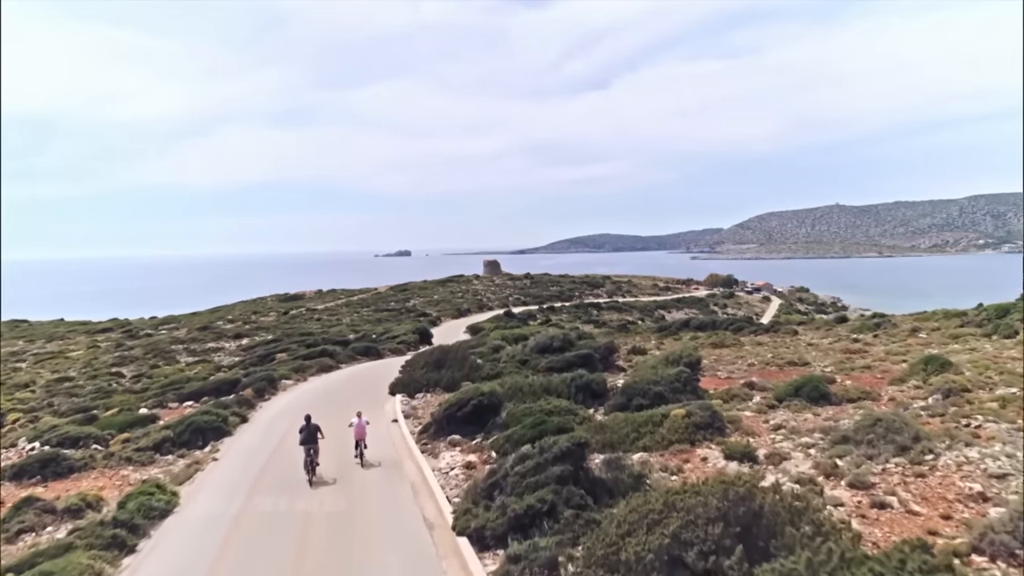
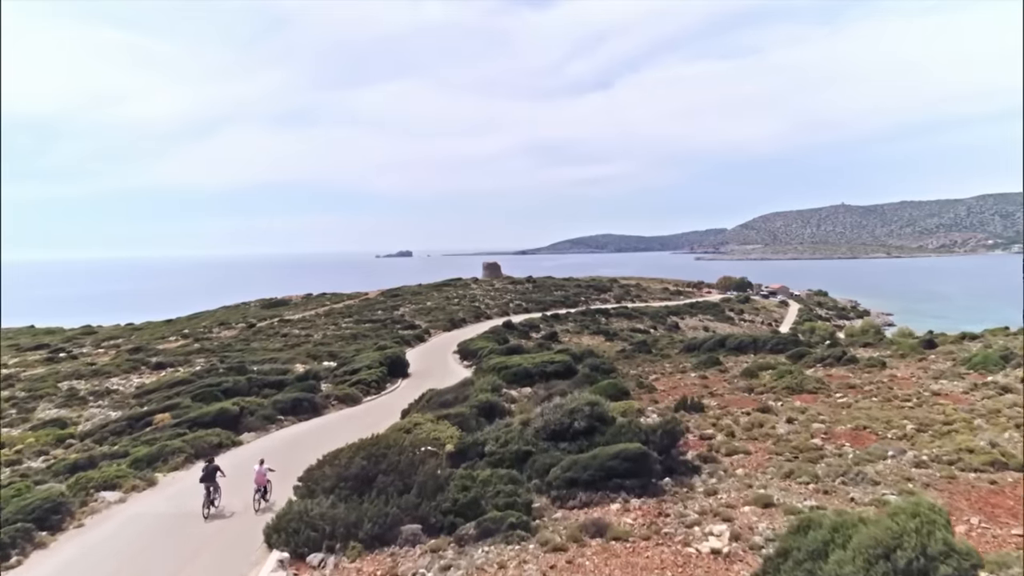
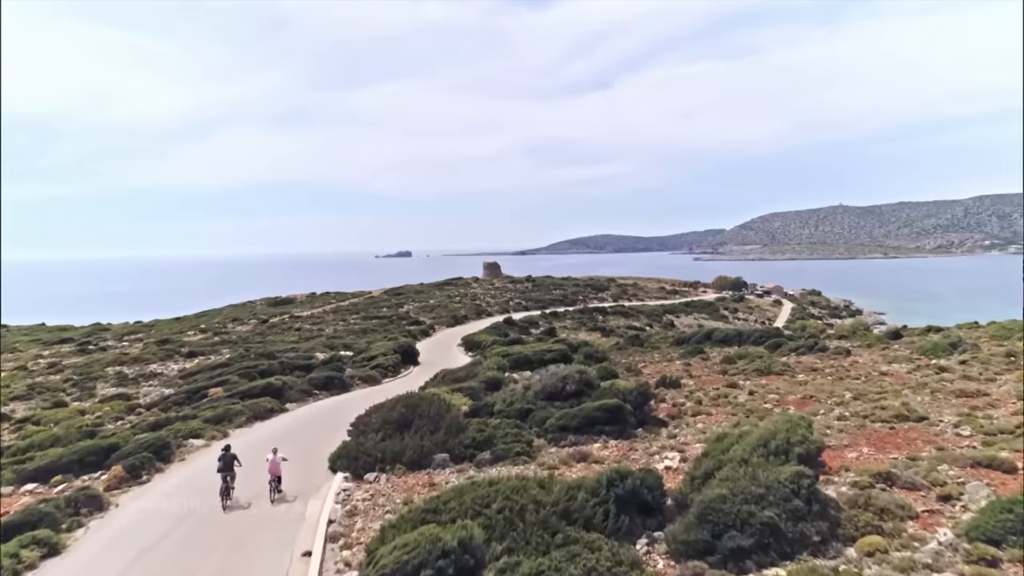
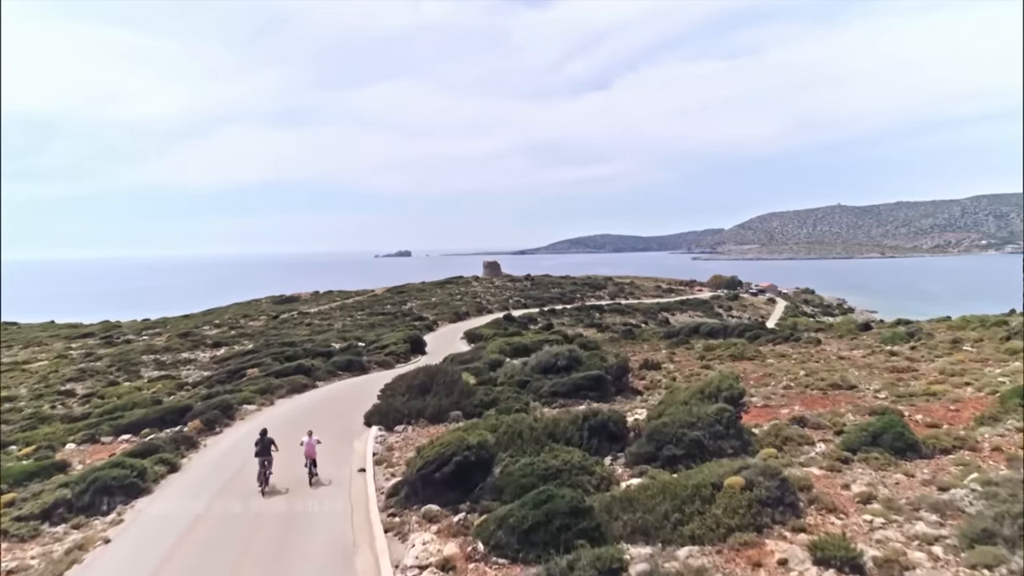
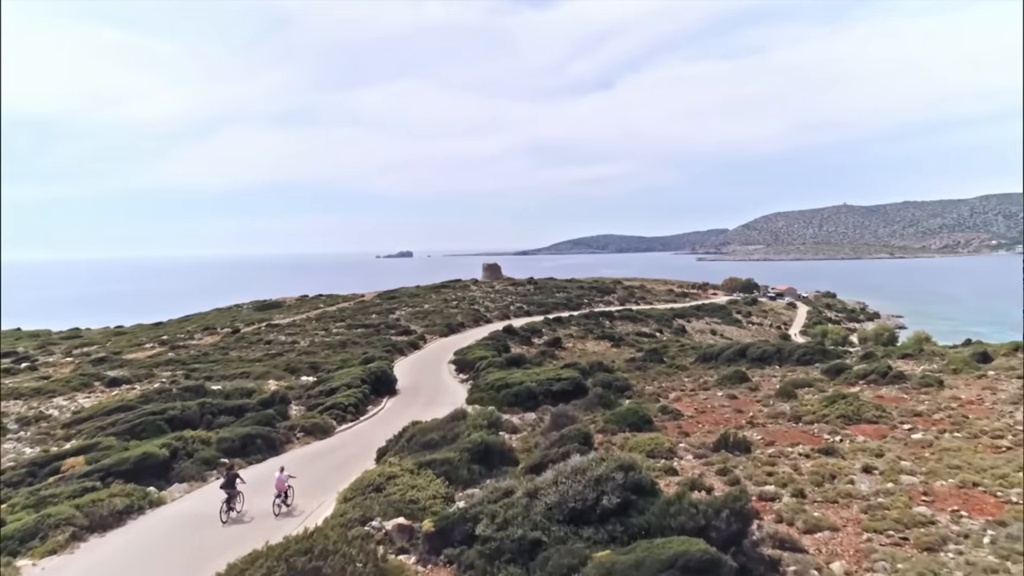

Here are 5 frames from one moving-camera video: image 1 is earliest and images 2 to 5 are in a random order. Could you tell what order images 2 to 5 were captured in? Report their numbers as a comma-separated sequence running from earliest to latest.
4, 3, 2, 5
